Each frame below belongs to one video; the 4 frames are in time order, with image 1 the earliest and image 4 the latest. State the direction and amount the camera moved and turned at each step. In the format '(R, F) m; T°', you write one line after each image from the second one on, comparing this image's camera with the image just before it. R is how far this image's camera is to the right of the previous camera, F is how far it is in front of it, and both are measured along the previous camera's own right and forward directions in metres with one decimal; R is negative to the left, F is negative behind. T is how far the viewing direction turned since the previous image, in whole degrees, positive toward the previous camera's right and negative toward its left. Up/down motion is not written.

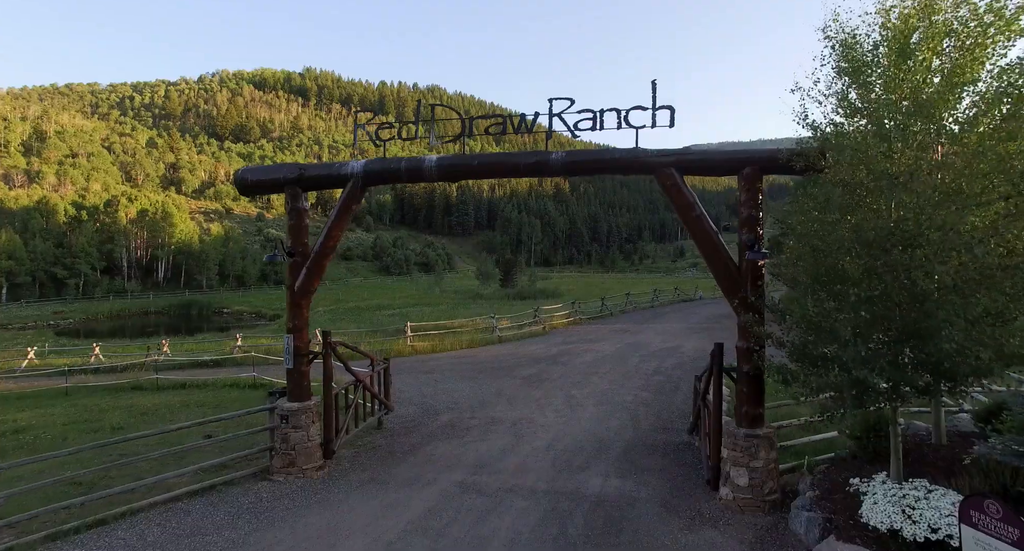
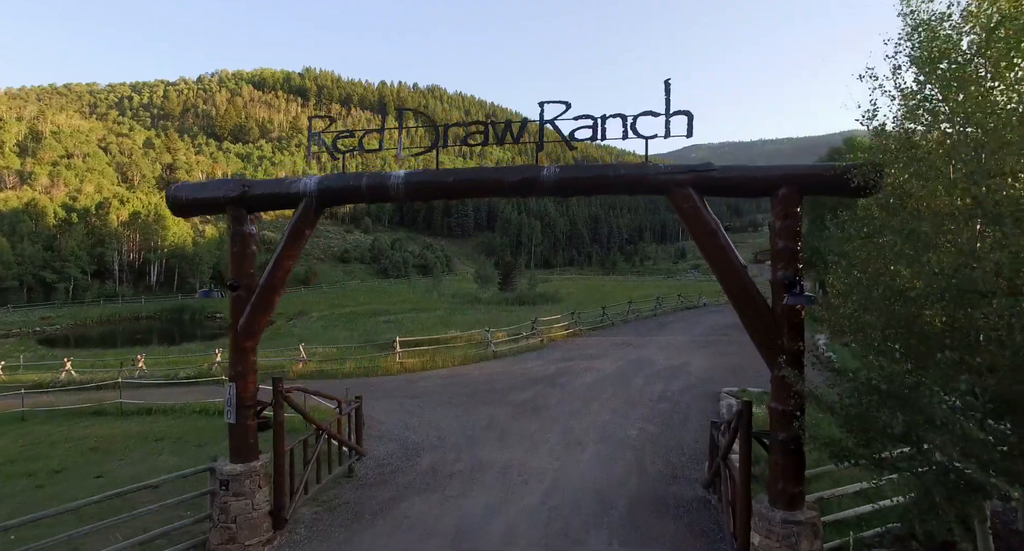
(+0.2, +1.1) m; 0°
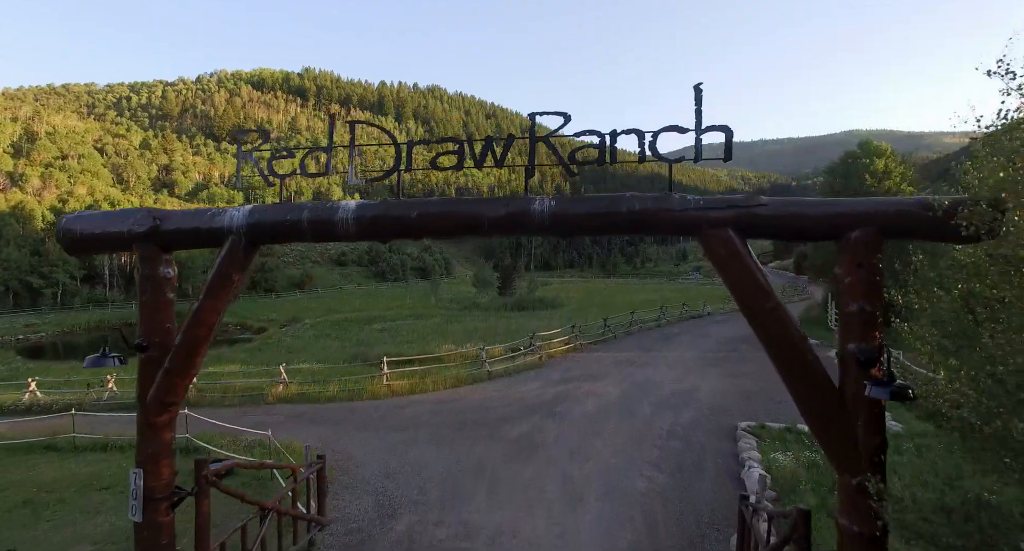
(+0.1, +1.2) m; 0°
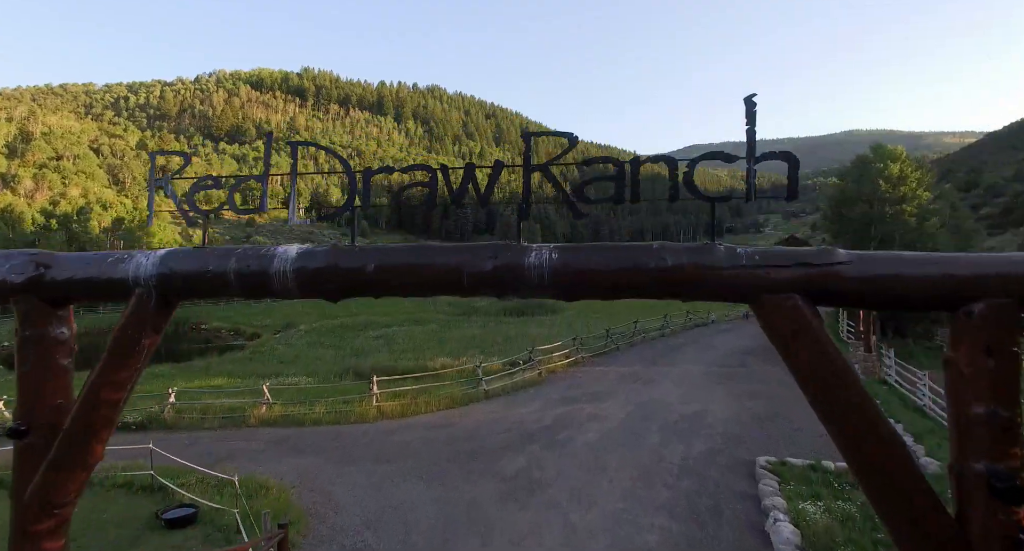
(+0.1, +1.0) m; 0°
